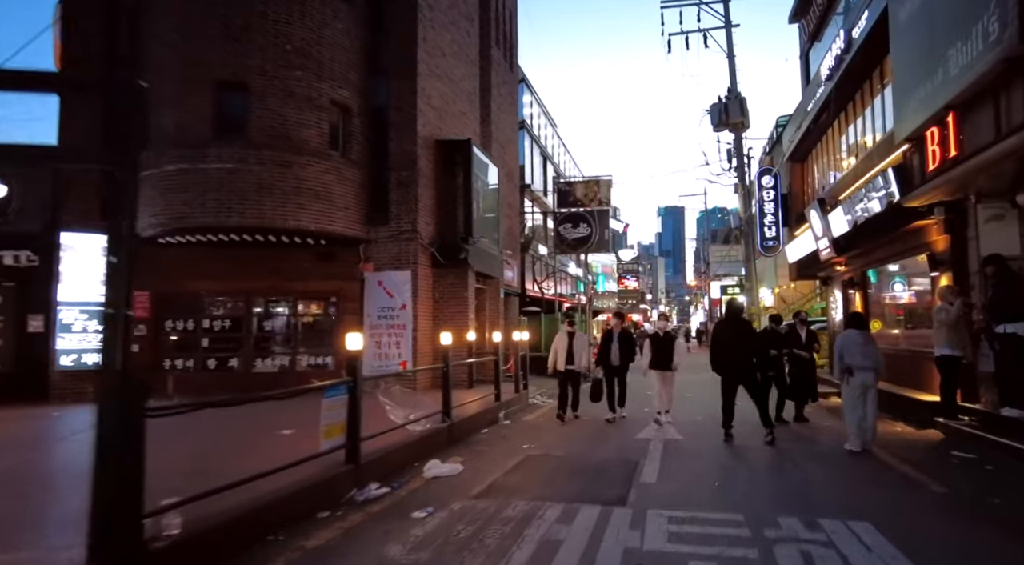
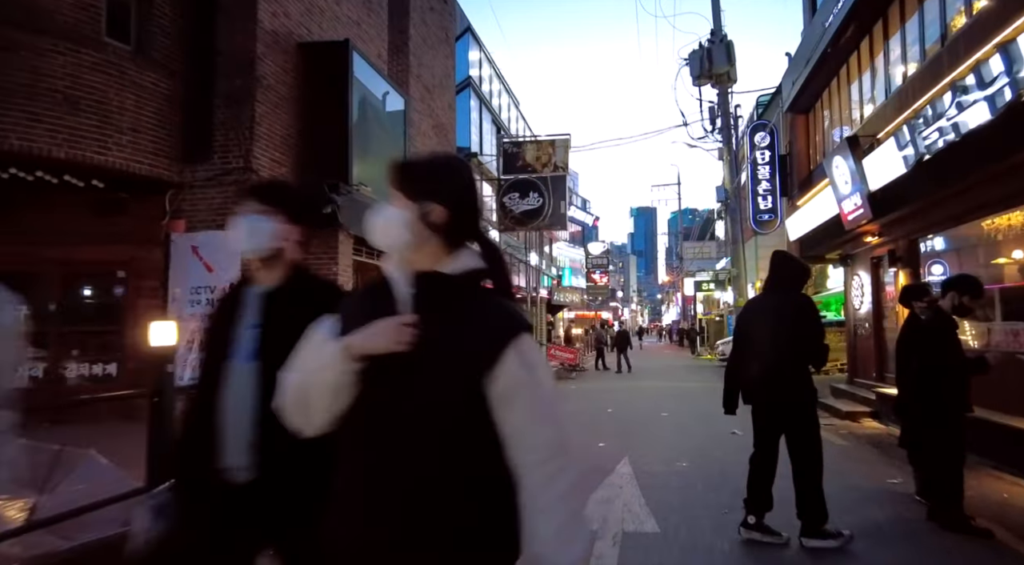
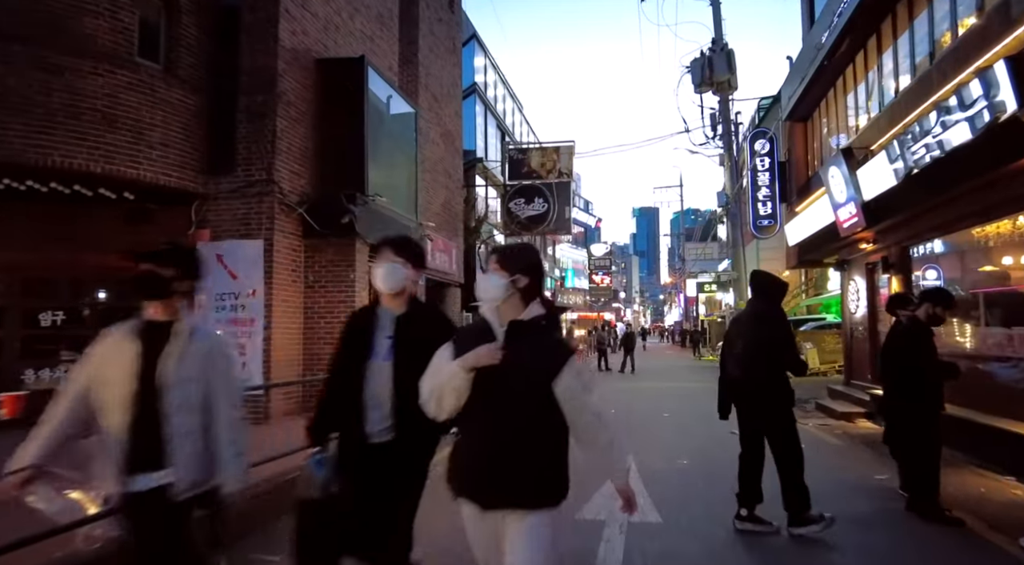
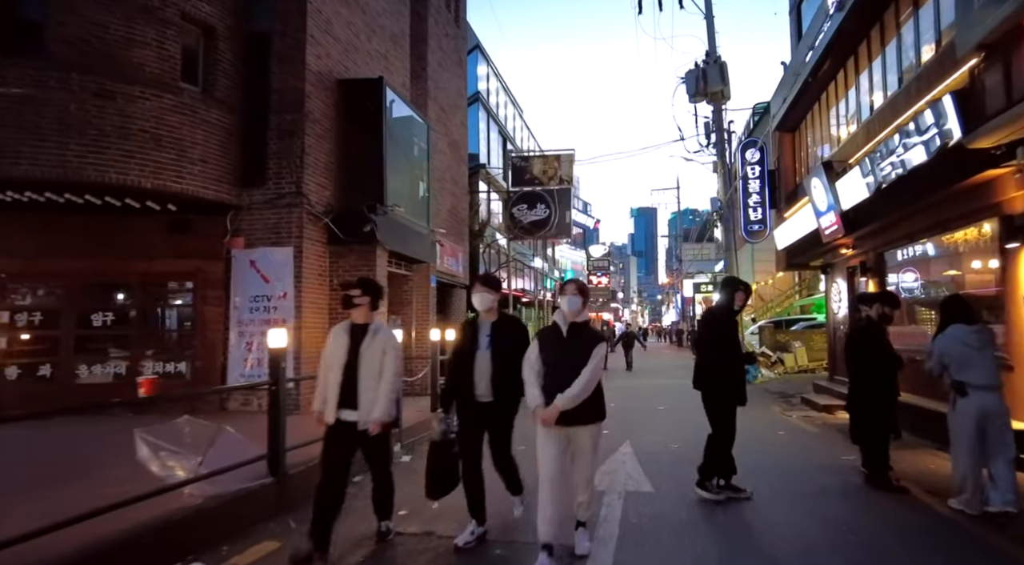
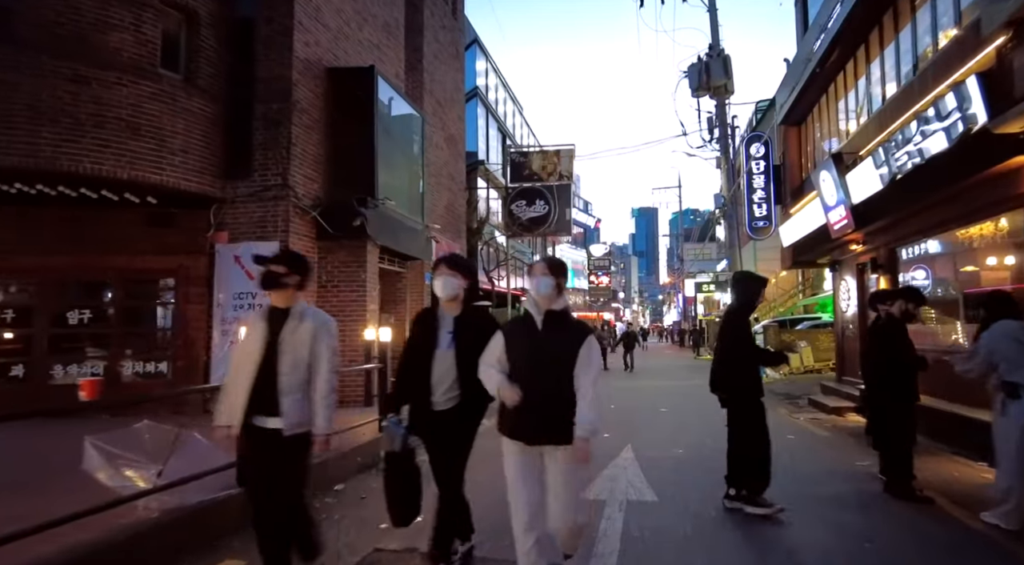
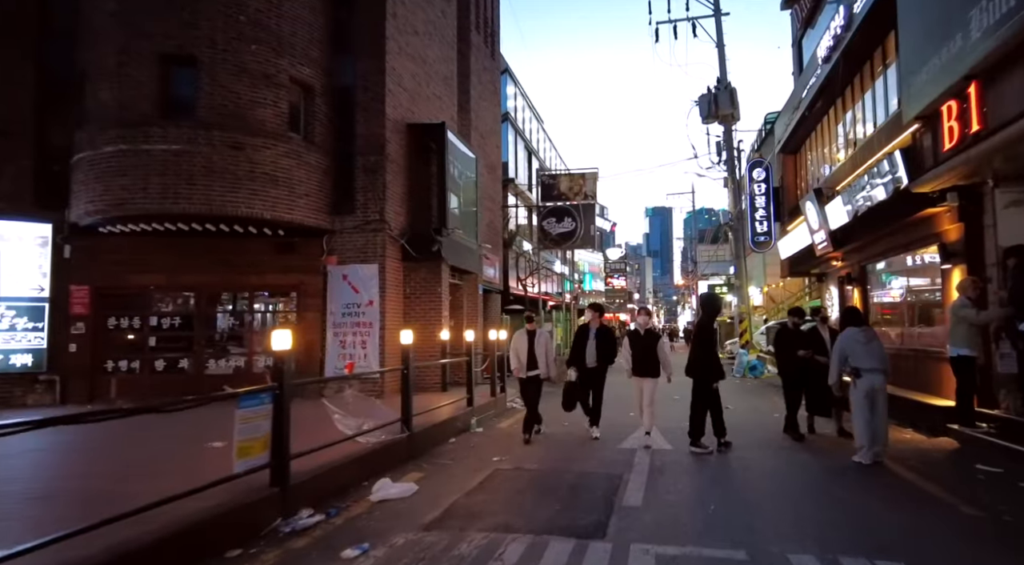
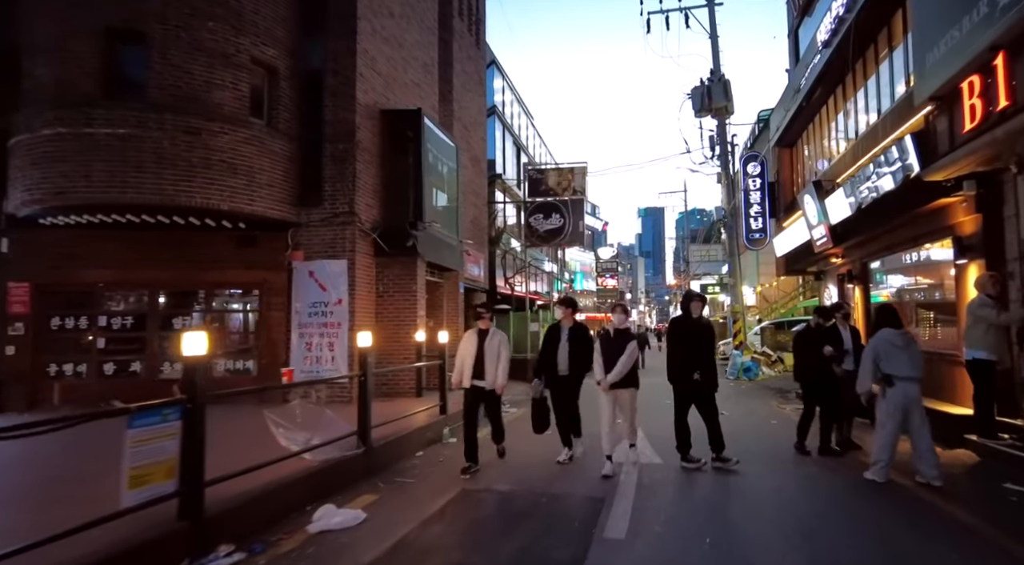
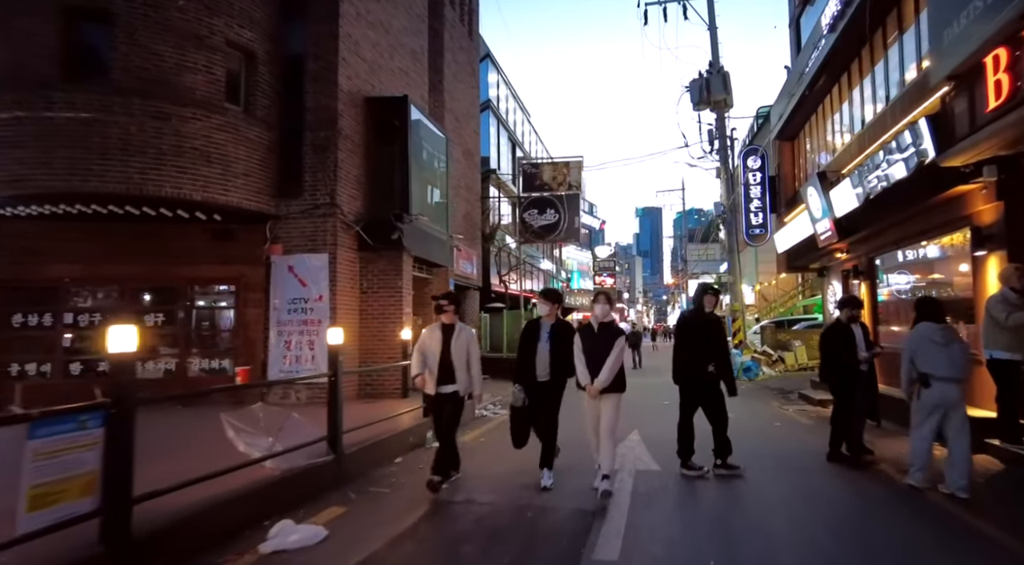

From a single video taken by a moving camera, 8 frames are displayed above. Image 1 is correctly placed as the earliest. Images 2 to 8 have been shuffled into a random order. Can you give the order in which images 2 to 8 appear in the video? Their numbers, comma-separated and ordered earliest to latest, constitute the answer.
6, 7, 8, 4, 5, 3, 2
